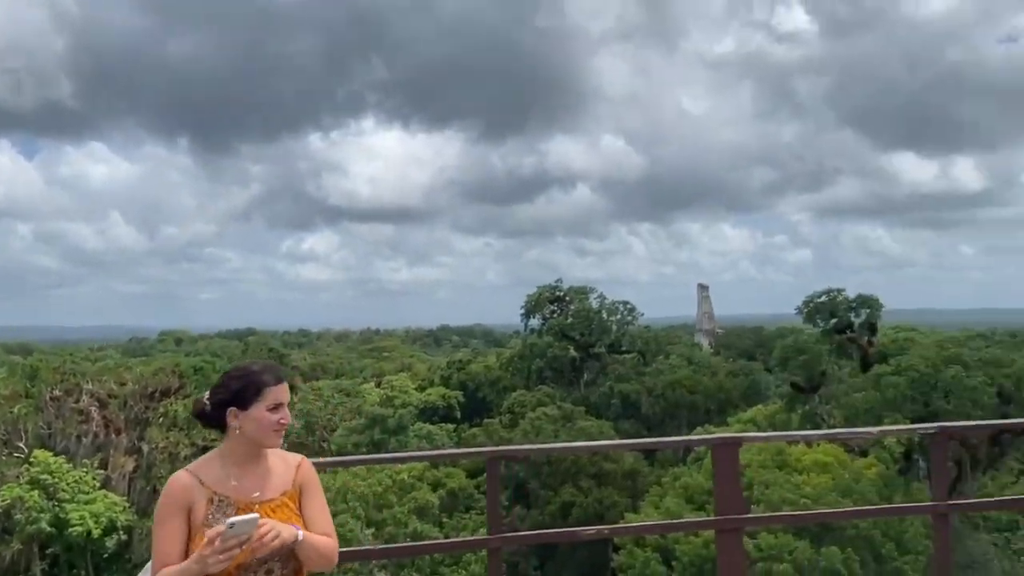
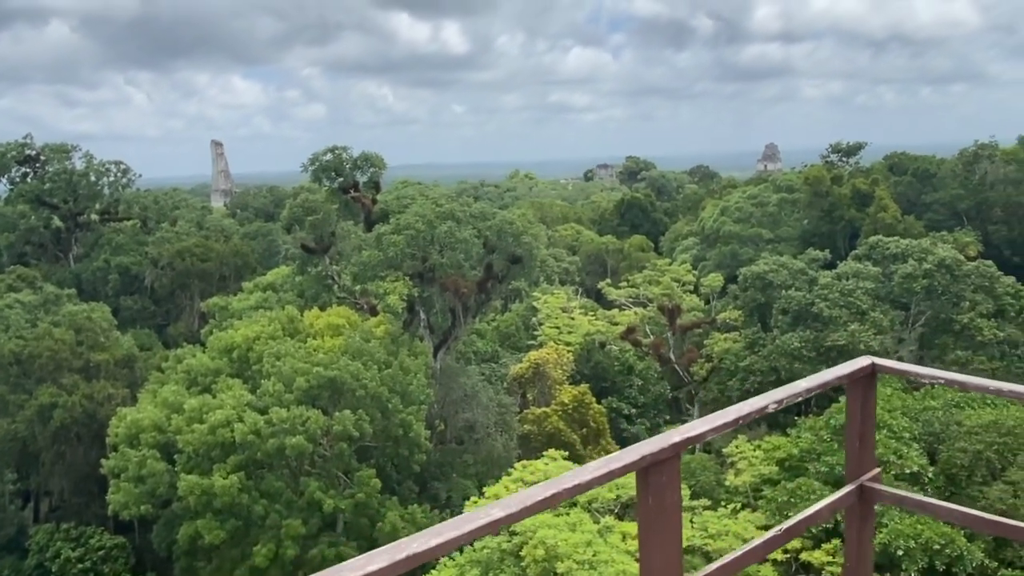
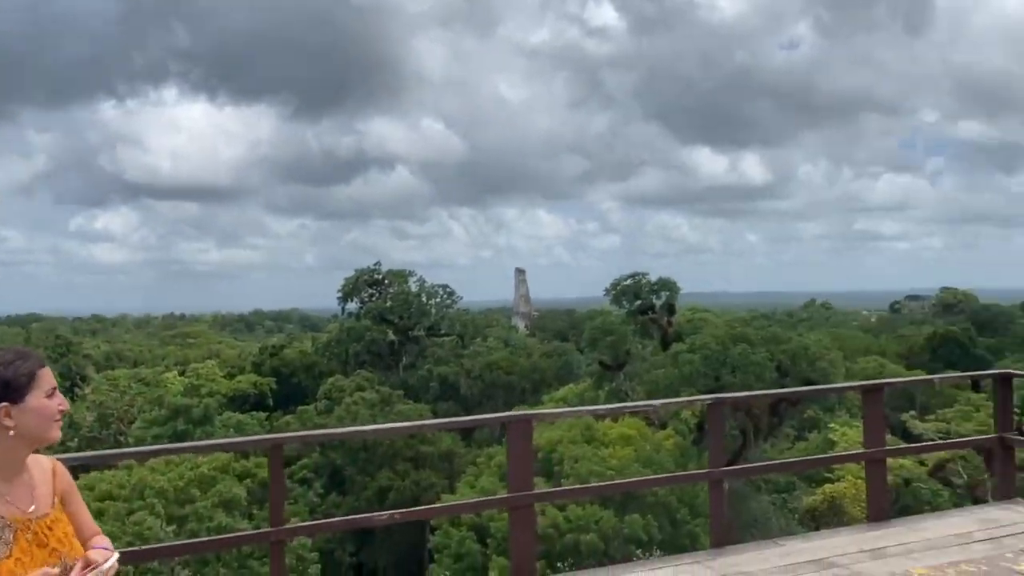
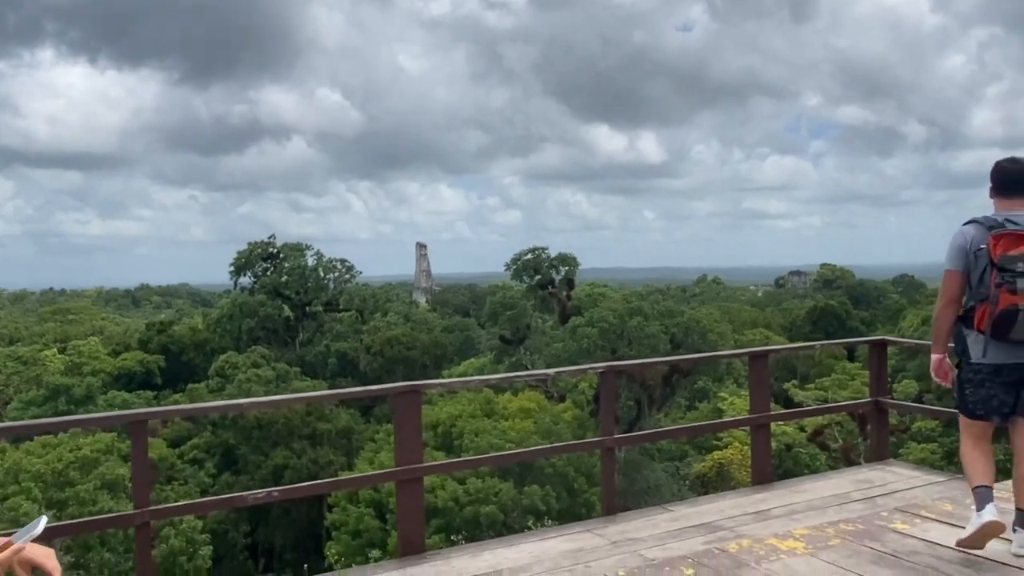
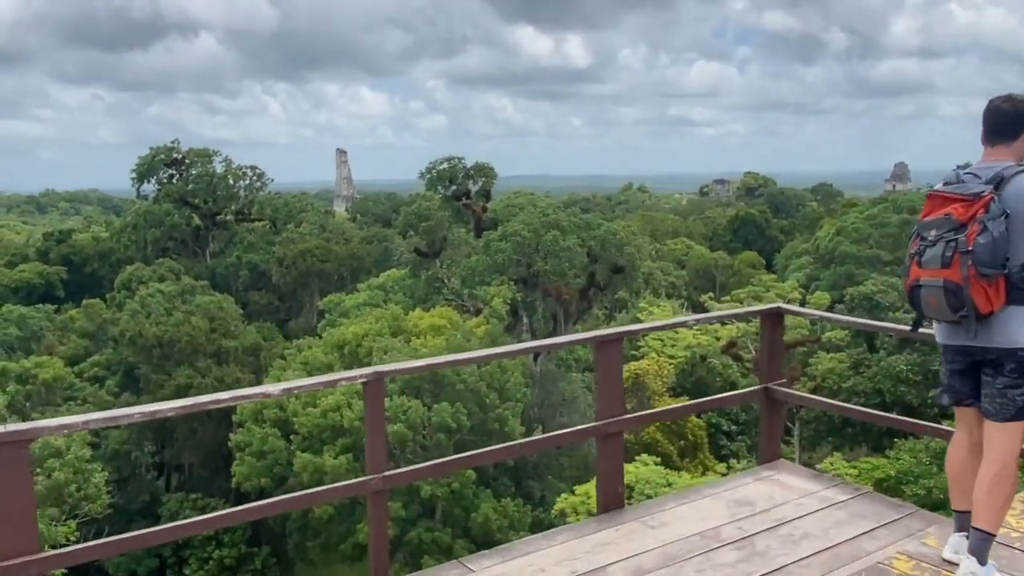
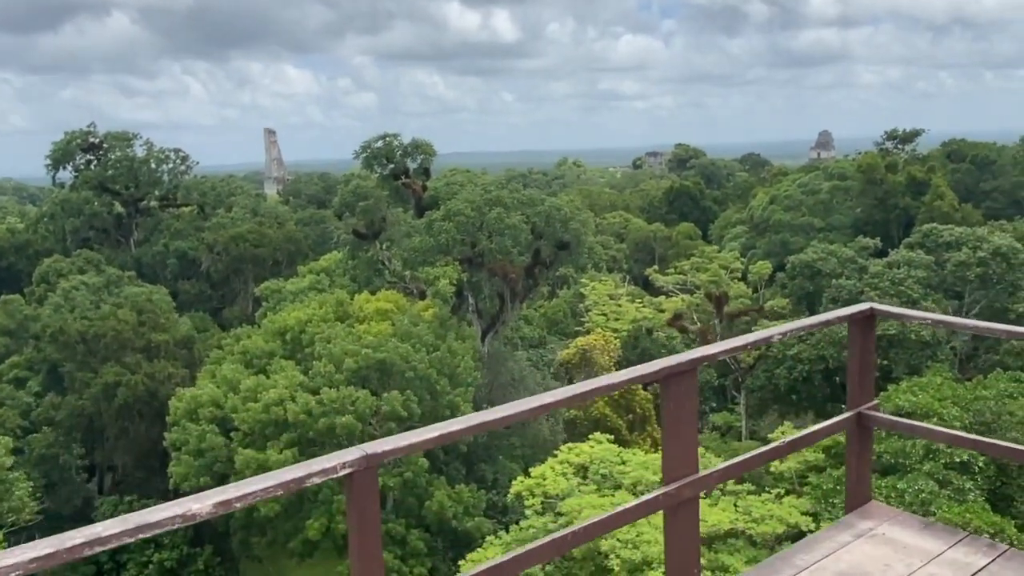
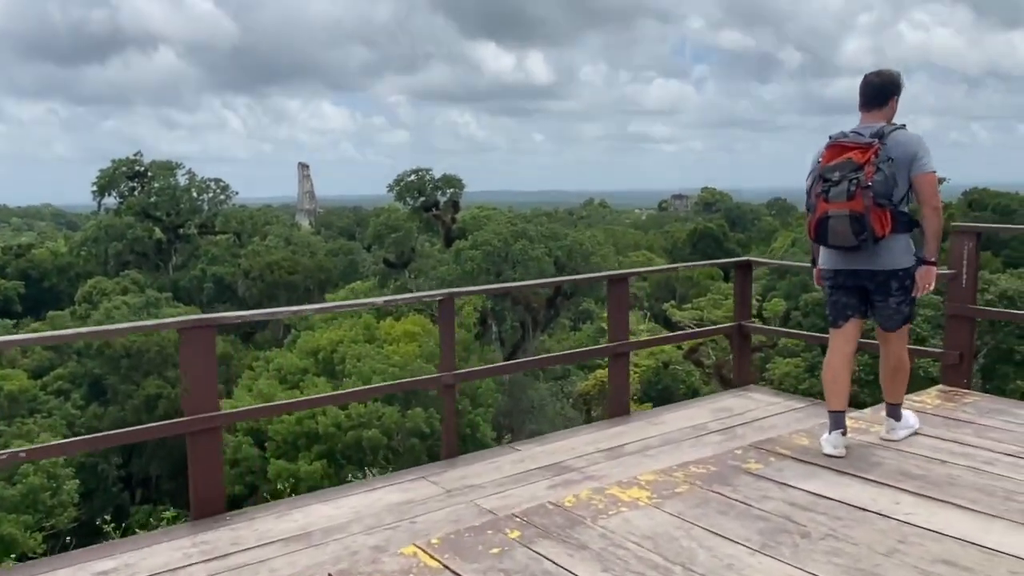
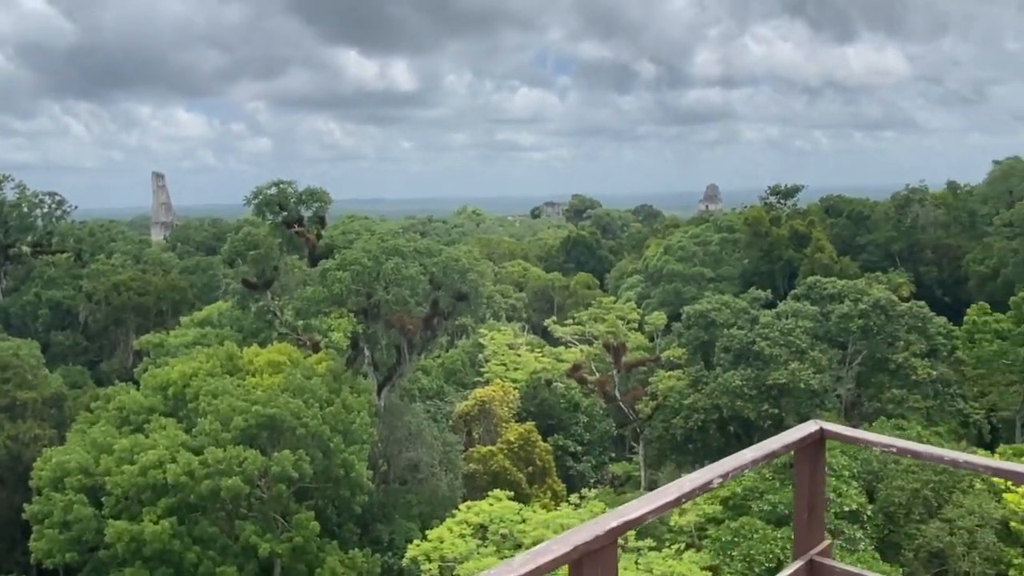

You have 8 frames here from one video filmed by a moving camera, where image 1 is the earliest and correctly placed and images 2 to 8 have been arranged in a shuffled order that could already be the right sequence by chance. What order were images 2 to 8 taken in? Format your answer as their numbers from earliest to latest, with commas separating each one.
3, 4, 7, 5, 6, 2, 8
